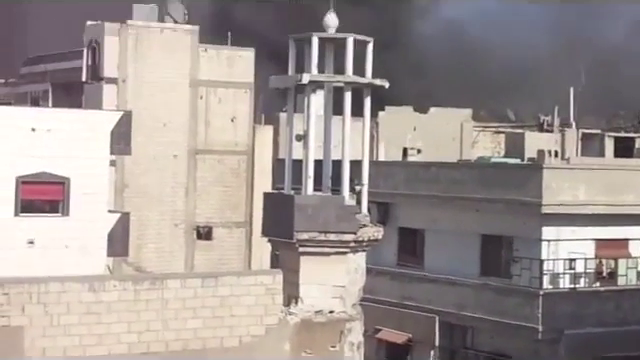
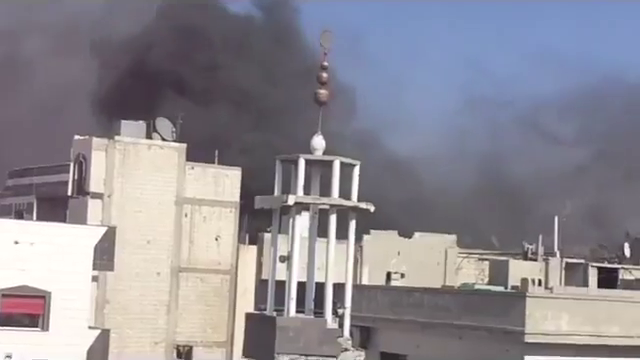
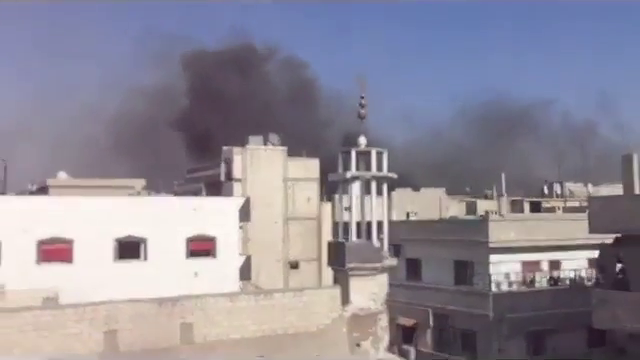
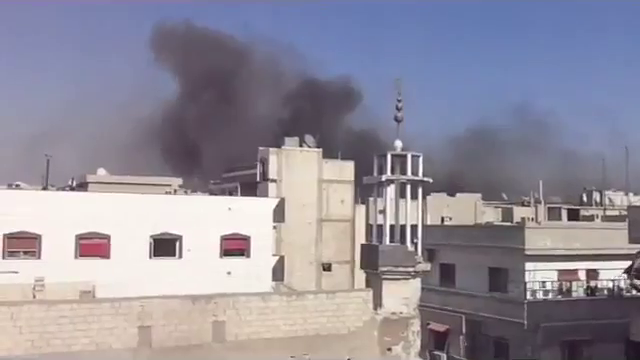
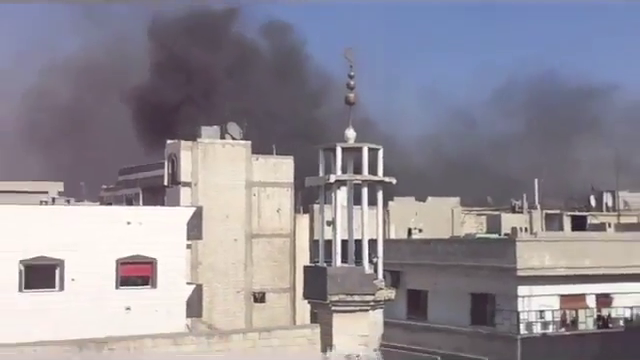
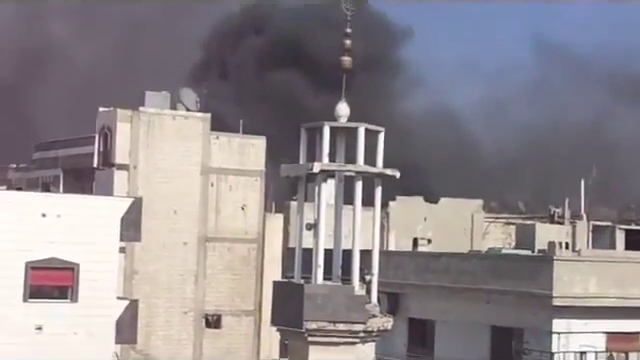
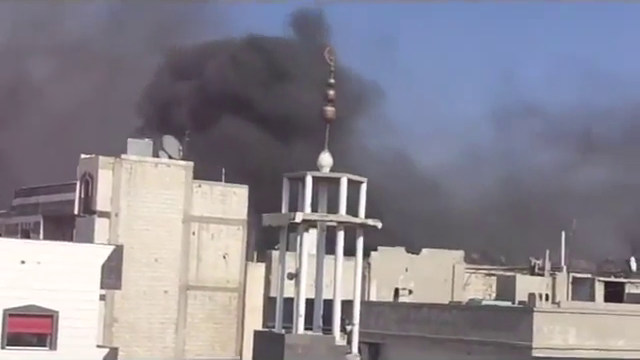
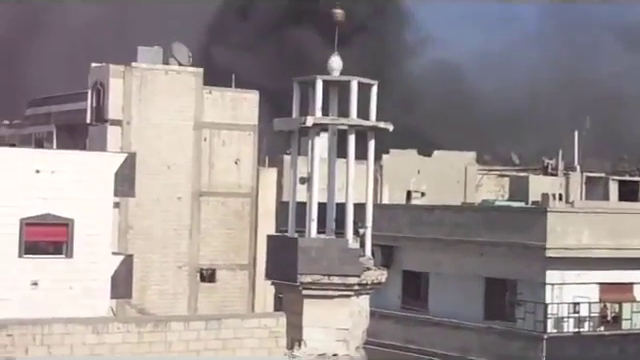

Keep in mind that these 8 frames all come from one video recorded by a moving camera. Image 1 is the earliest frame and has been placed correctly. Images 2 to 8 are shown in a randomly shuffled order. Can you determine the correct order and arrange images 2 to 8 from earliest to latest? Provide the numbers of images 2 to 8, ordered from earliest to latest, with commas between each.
8, 6, 7, 2, 5, 3, 4
